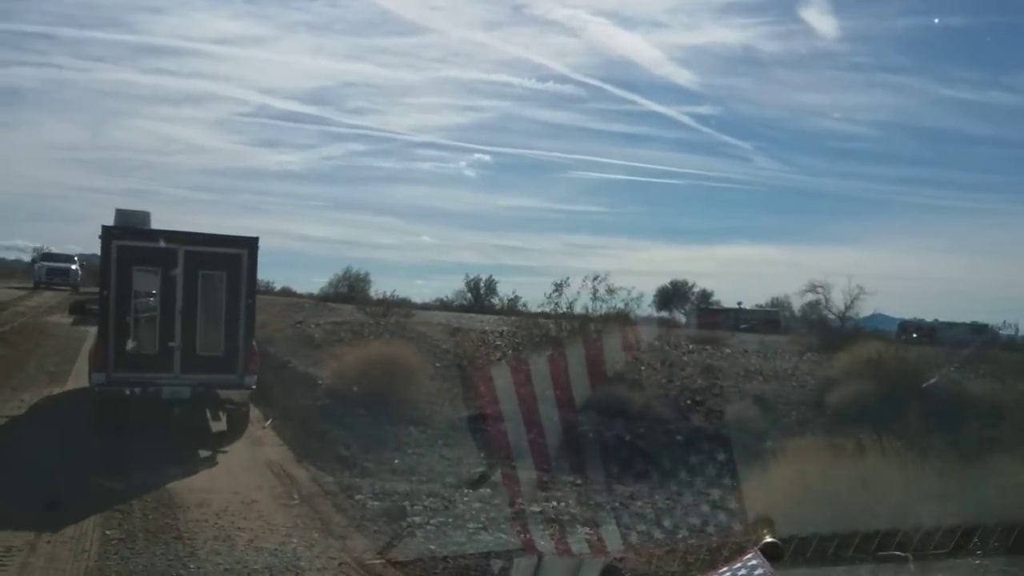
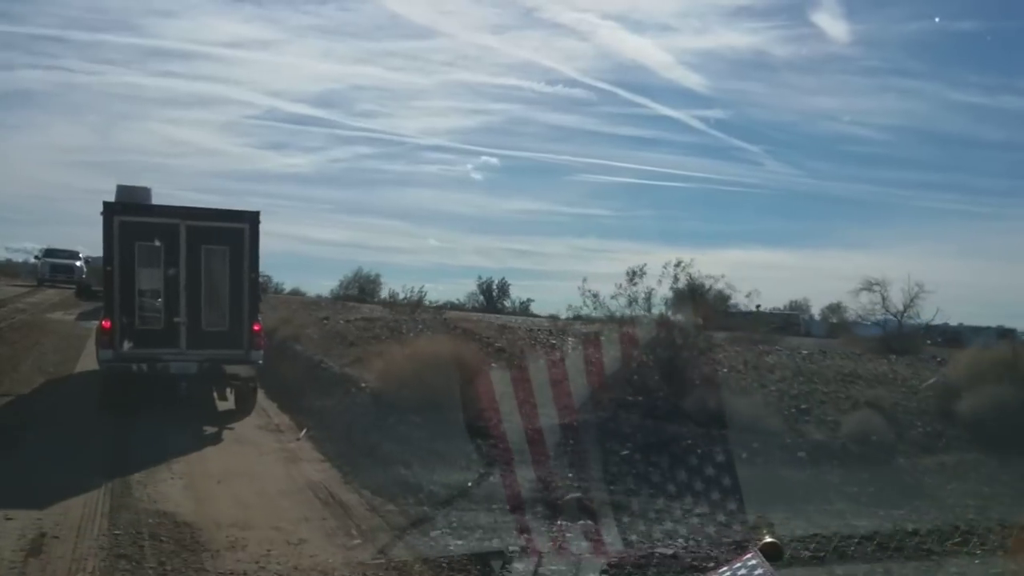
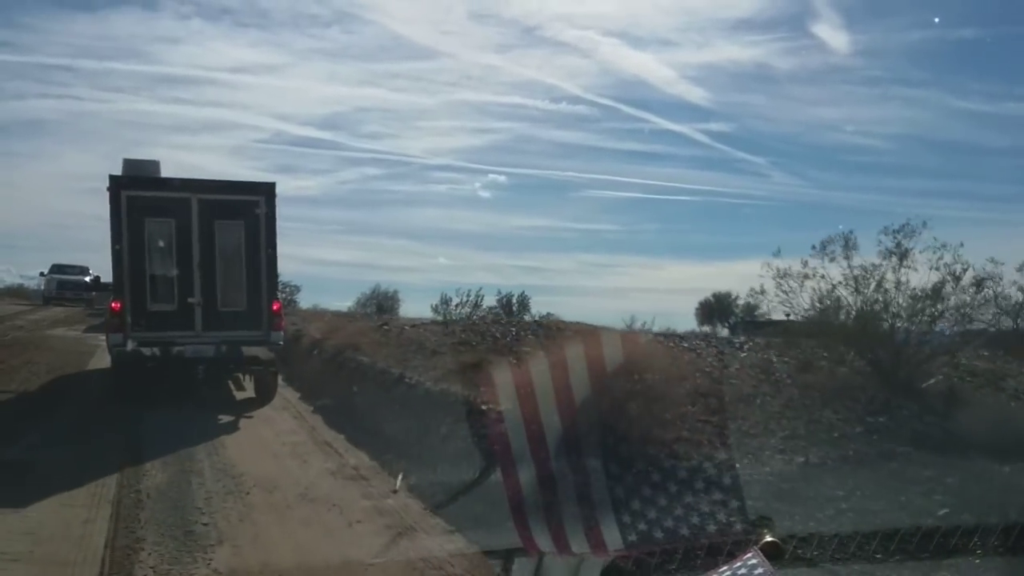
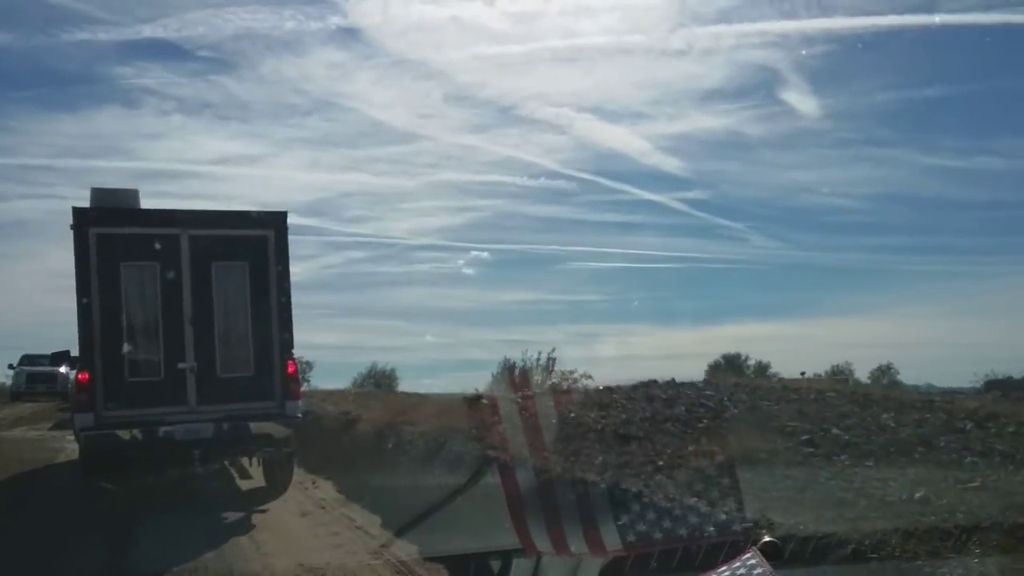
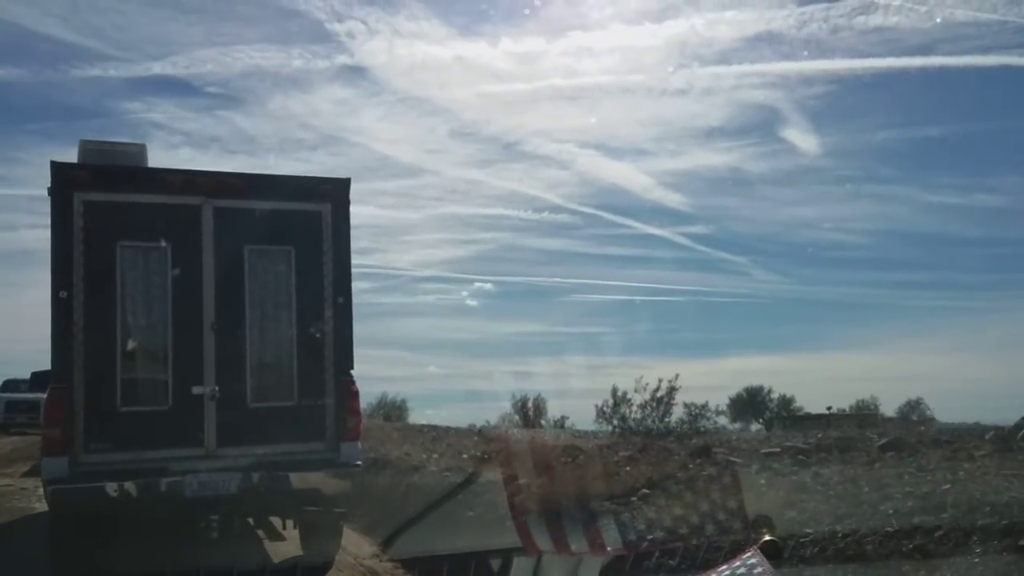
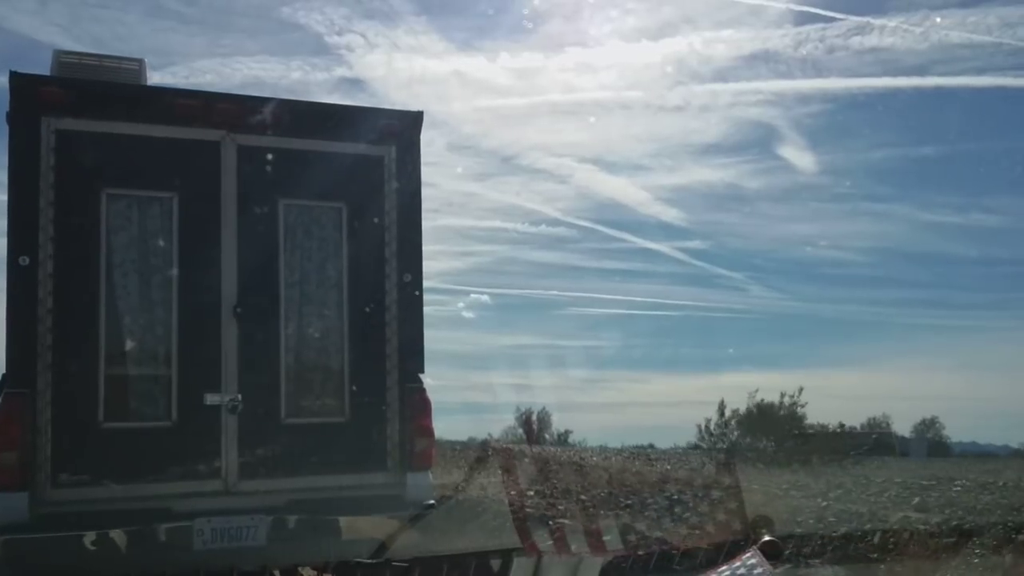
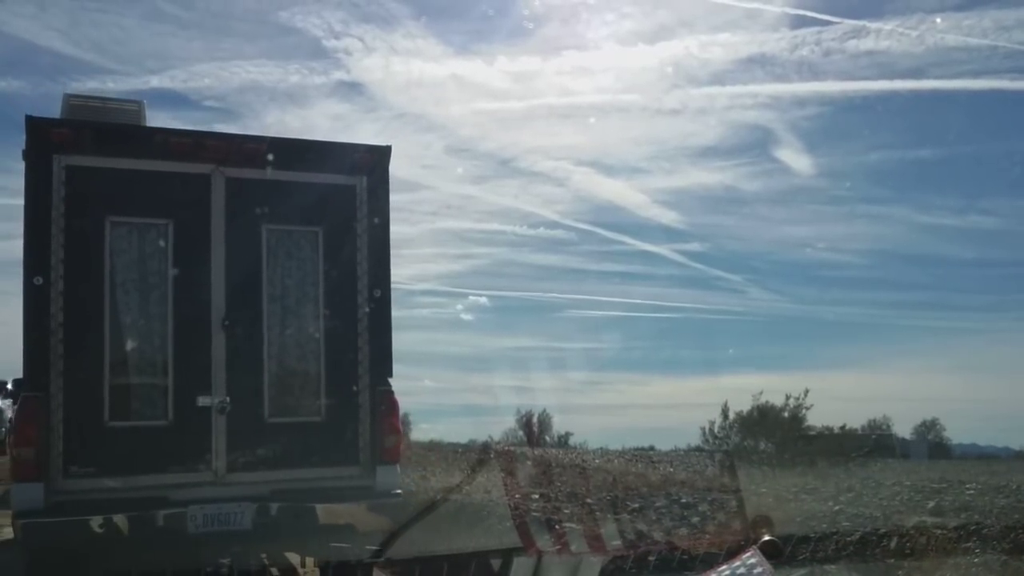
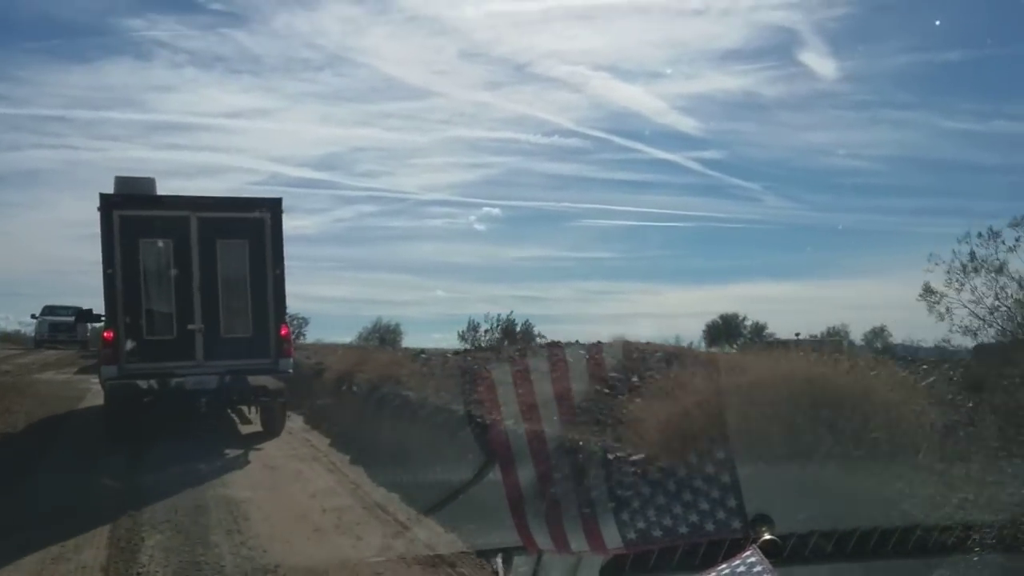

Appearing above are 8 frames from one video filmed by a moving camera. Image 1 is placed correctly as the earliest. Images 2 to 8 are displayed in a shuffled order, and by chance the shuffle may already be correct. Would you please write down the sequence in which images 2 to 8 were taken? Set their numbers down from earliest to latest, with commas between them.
2, 3, 8, 4, 5, 6, 7
